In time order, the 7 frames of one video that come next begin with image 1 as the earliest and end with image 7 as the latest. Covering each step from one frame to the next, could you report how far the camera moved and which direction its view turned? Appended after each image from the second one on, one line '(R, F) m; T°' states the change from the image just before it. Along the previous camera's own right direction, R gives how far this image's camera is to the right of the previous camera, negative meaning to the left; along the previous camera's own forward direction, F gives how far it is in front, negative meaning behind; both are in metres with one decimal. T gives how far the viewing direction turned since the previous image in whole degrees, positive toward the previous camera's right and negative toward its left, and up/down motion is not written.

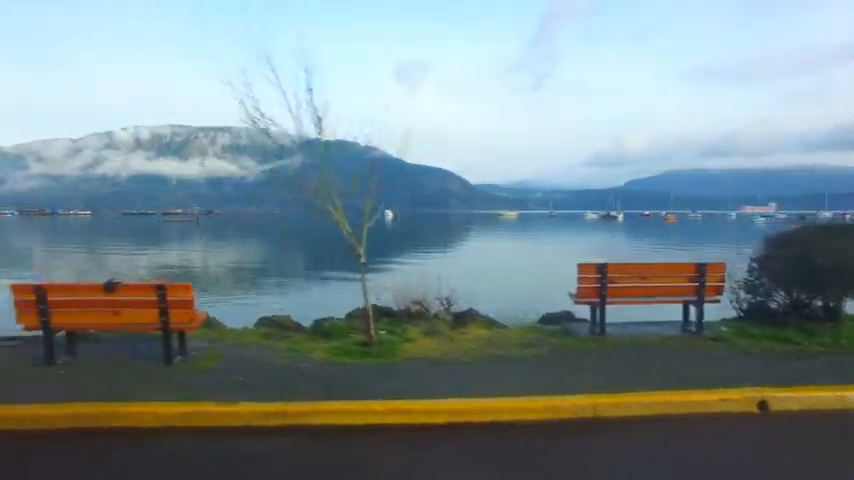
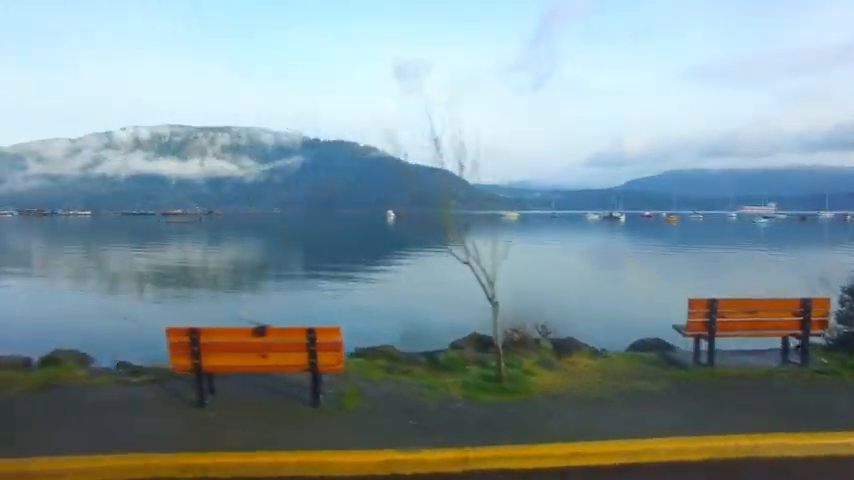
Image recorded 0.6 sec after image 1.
(-0.5, 0.0) m; 0°
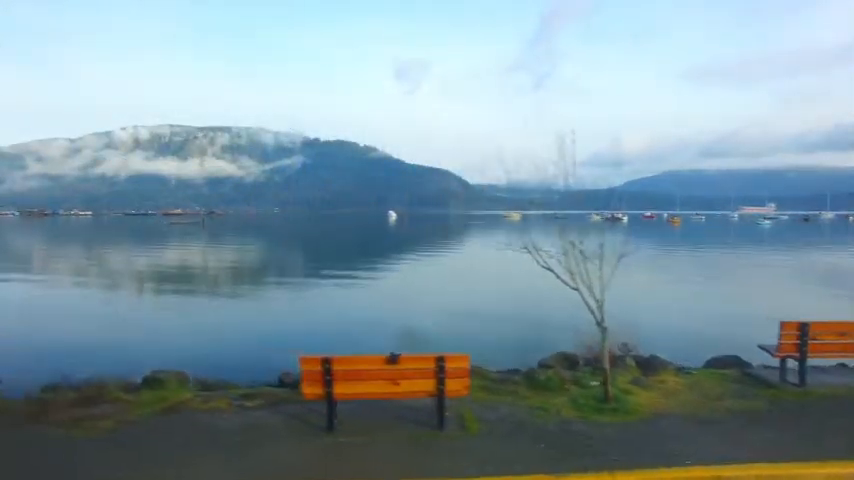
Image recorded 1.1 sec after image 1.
(-0.4, 0.0) m; 0°
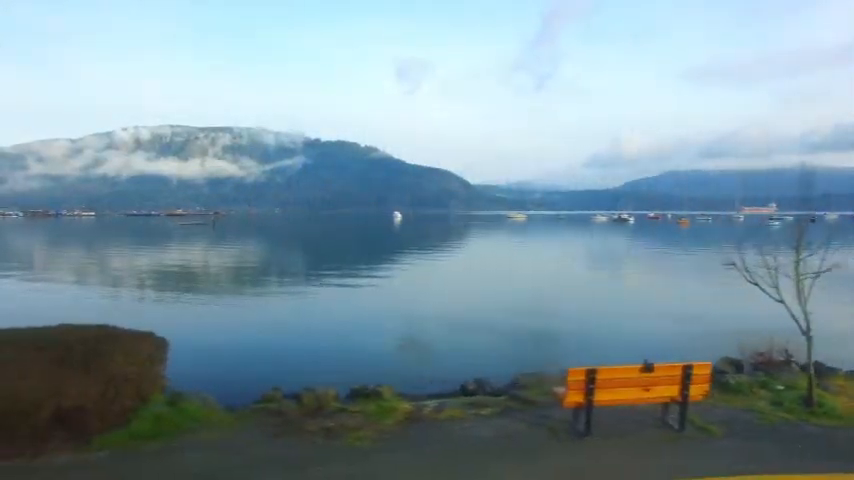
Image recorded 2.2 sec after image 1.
(-0.8, +0.1) m; 0°
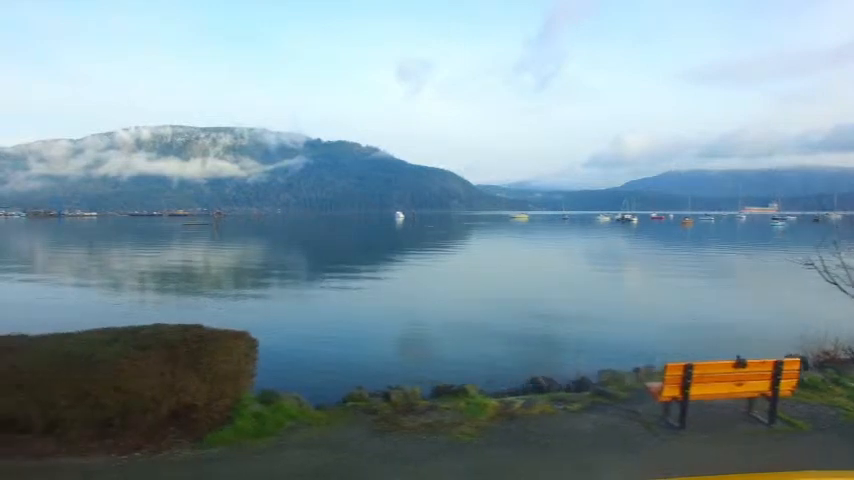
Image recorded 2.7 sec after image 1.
(-0.3, +0.1) m; 0°
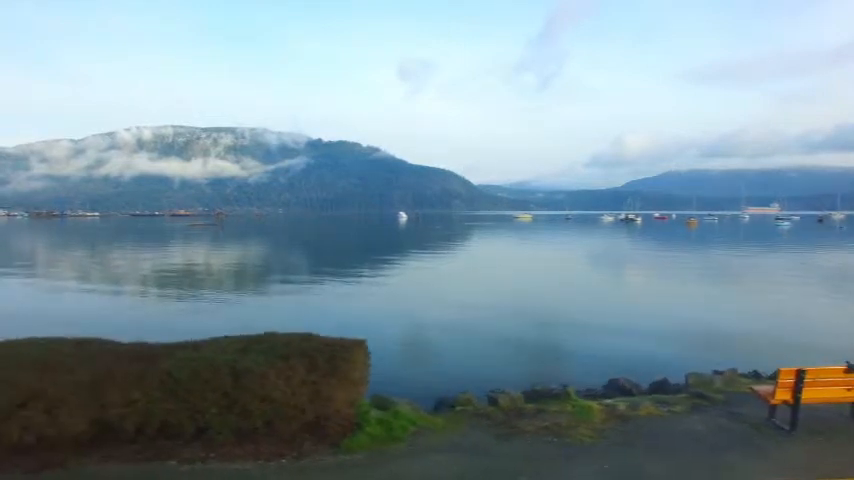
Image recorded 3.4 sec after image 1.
(-0.2, +0.2) m; 0°
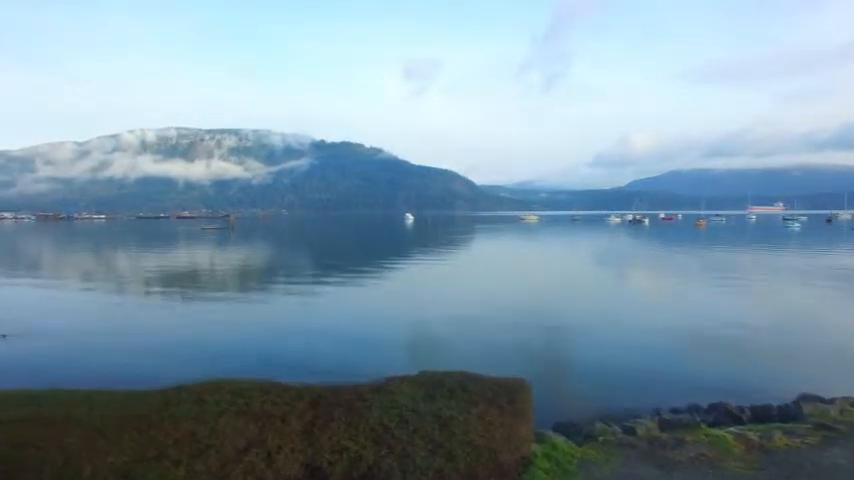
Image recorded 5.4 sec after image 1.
(-0.8, -0.2) m; 0°
